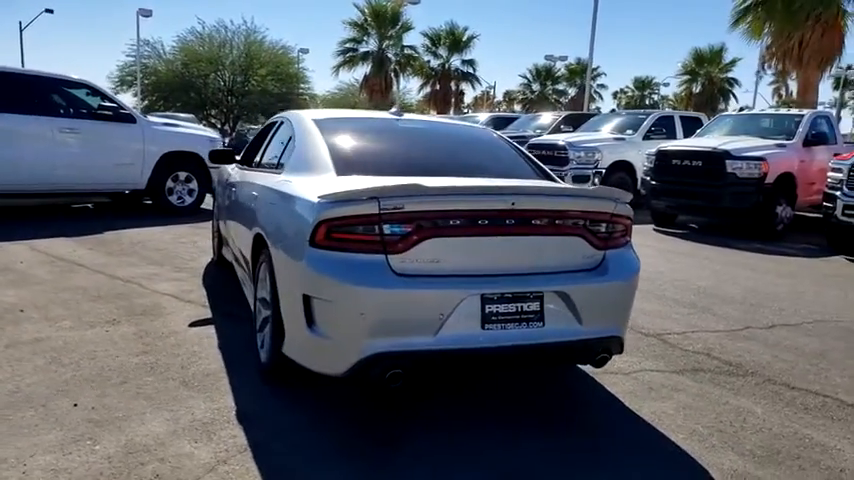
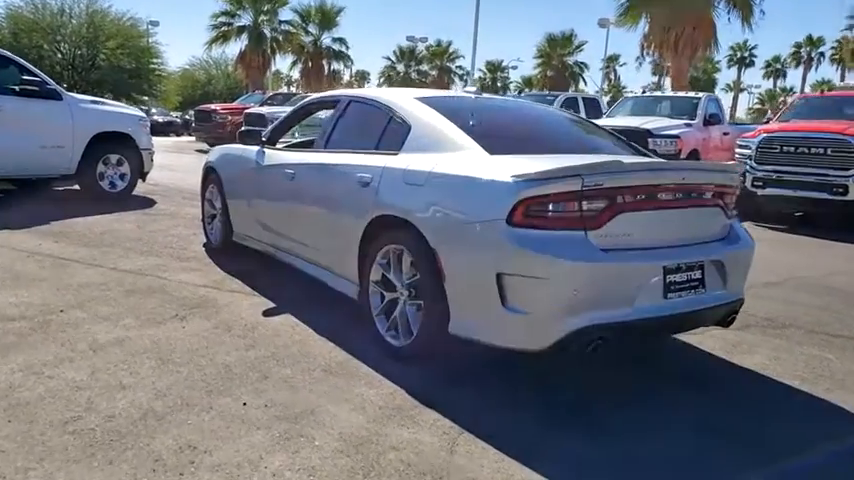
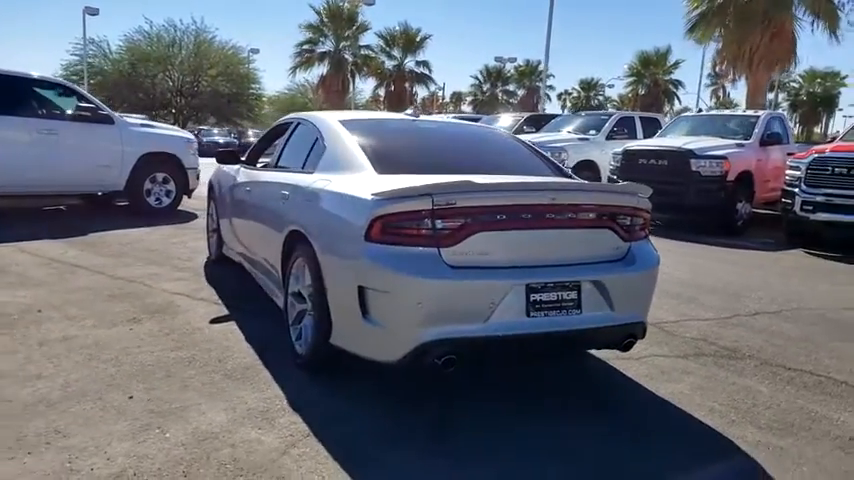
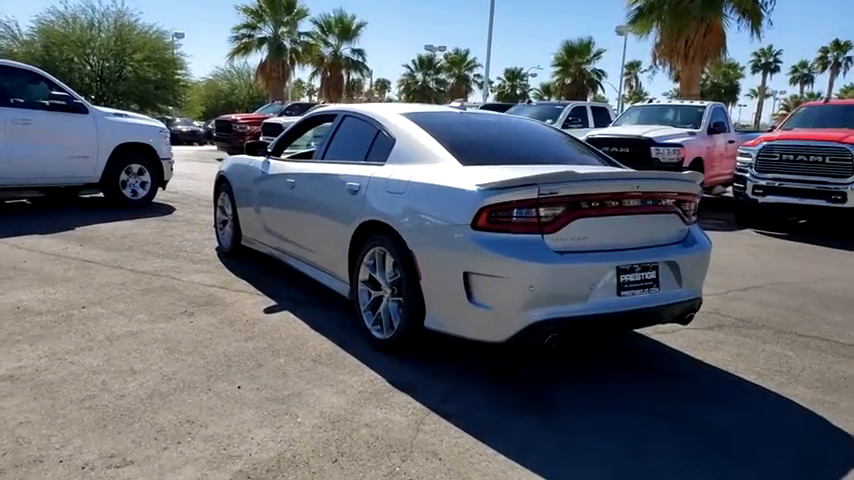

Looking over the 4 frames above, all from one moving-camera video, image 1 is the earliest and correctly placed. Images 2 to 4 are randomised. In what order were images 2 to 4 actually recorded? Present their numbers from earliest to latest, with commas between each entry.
3, 4, 2
